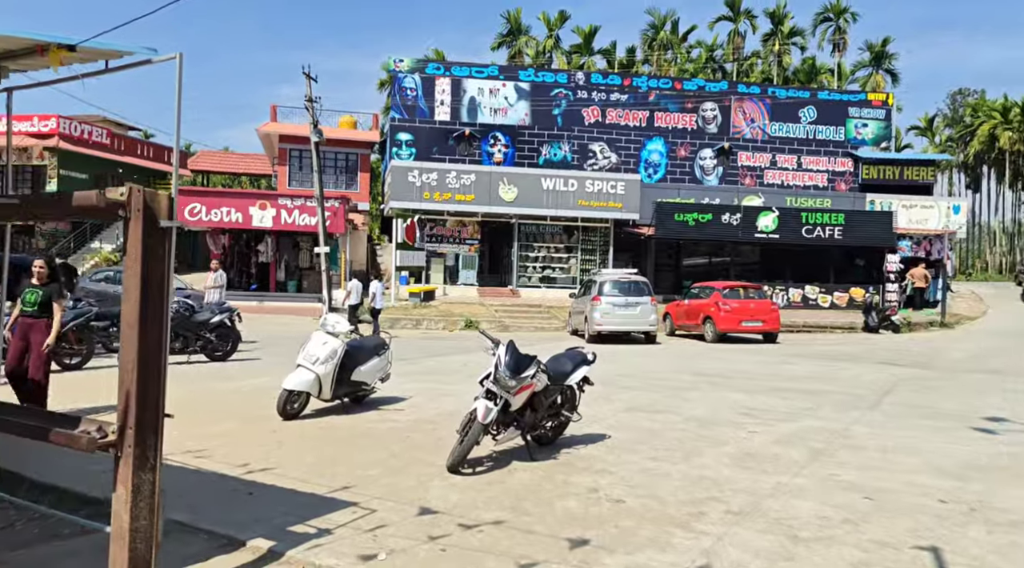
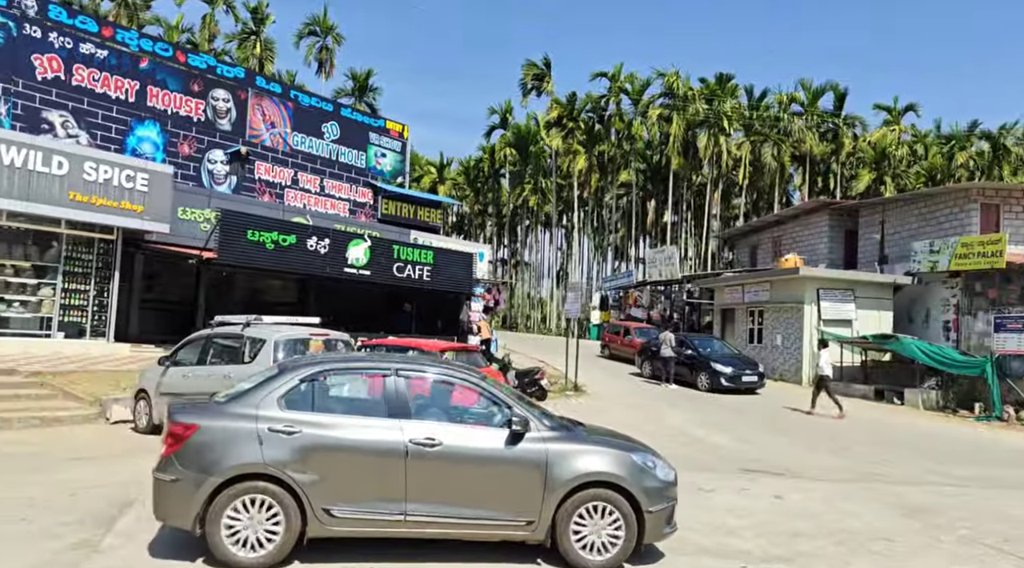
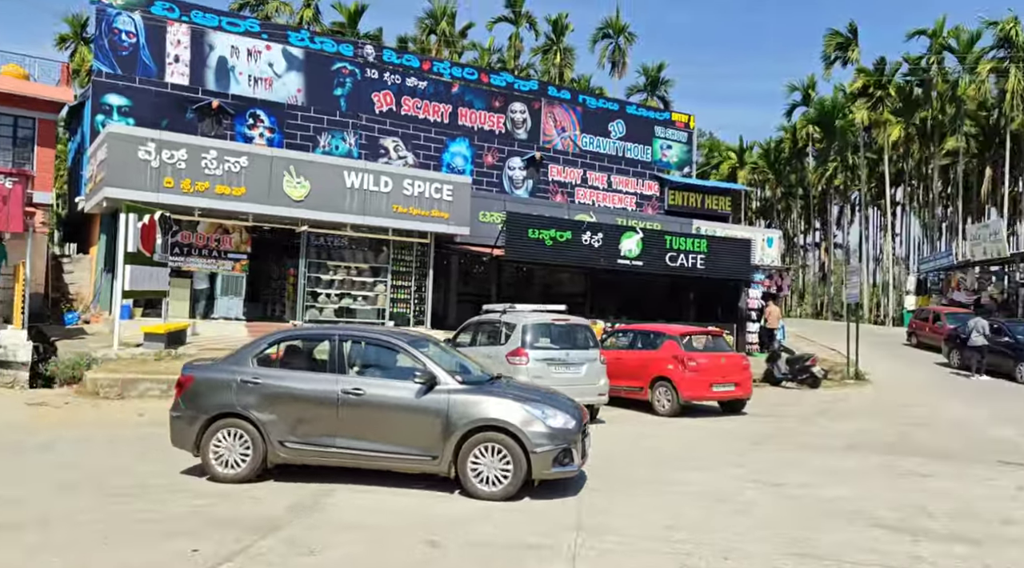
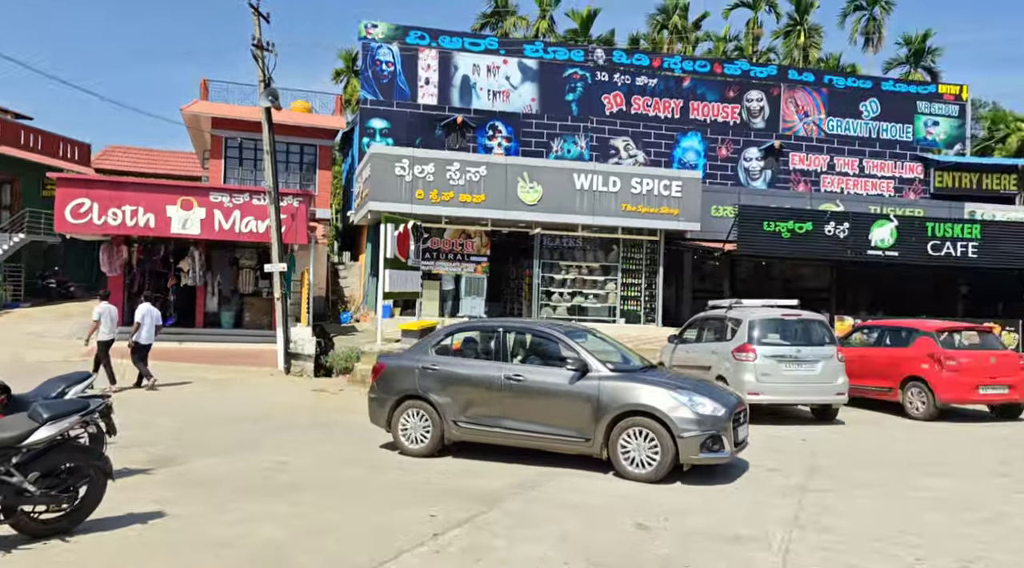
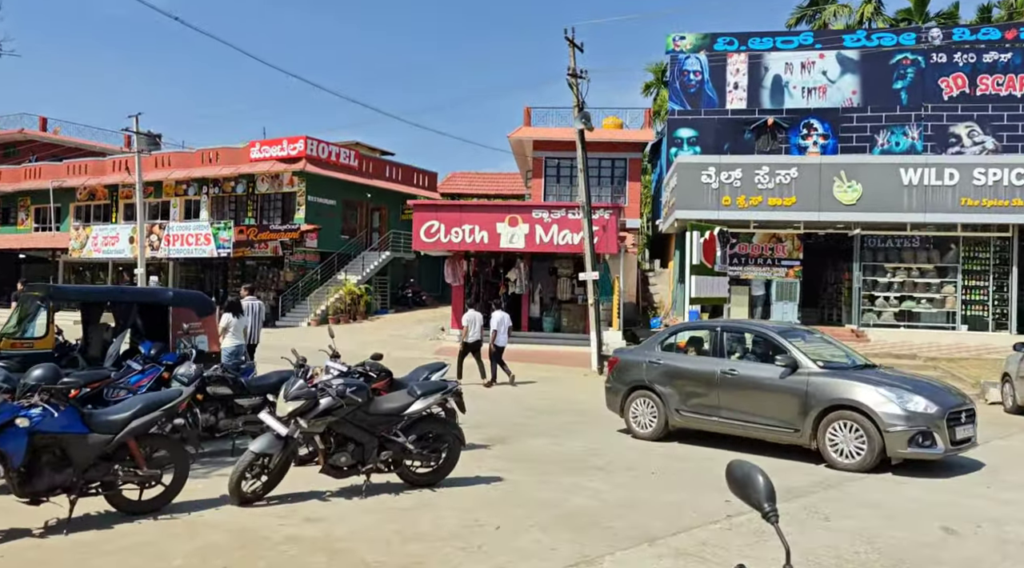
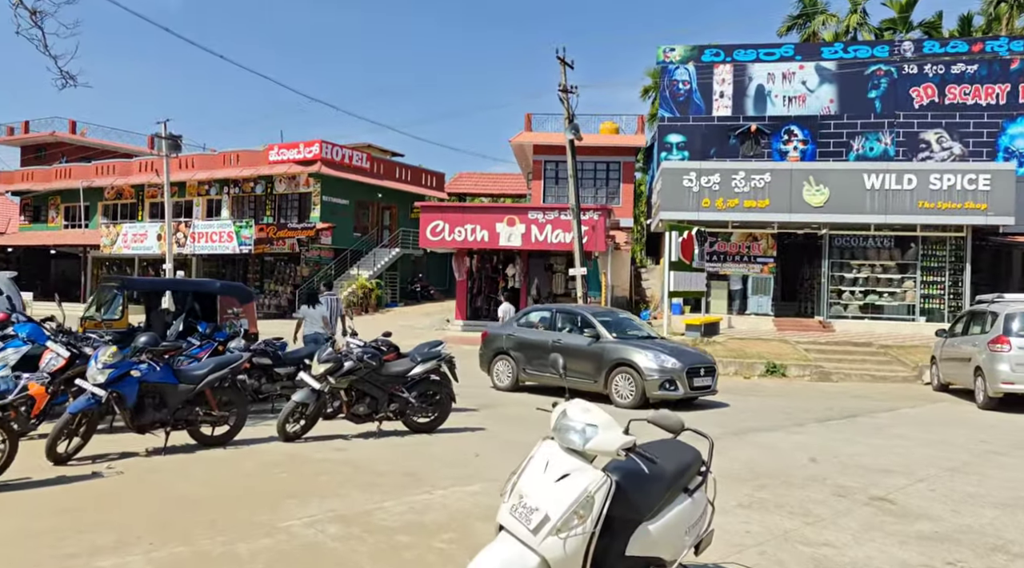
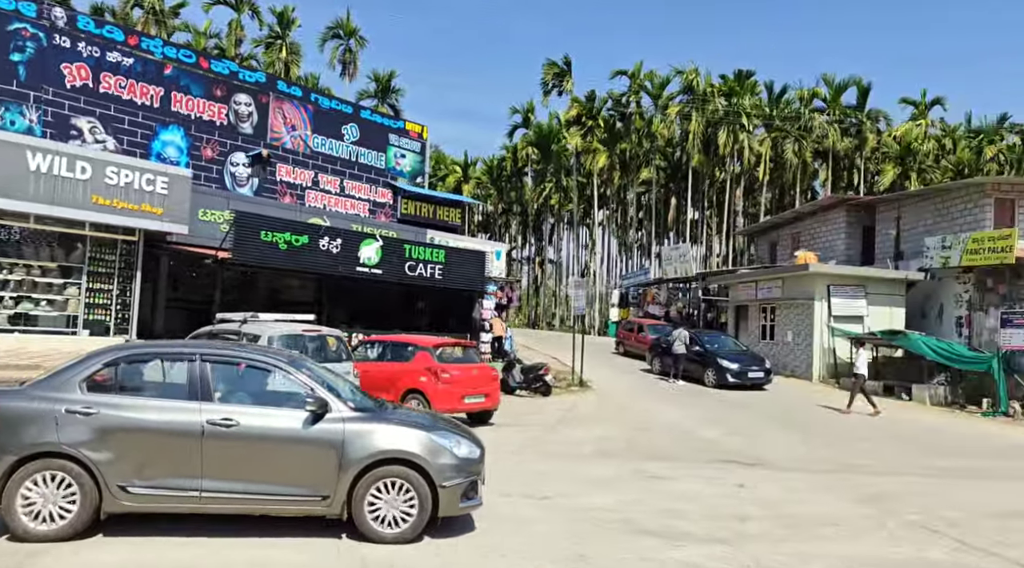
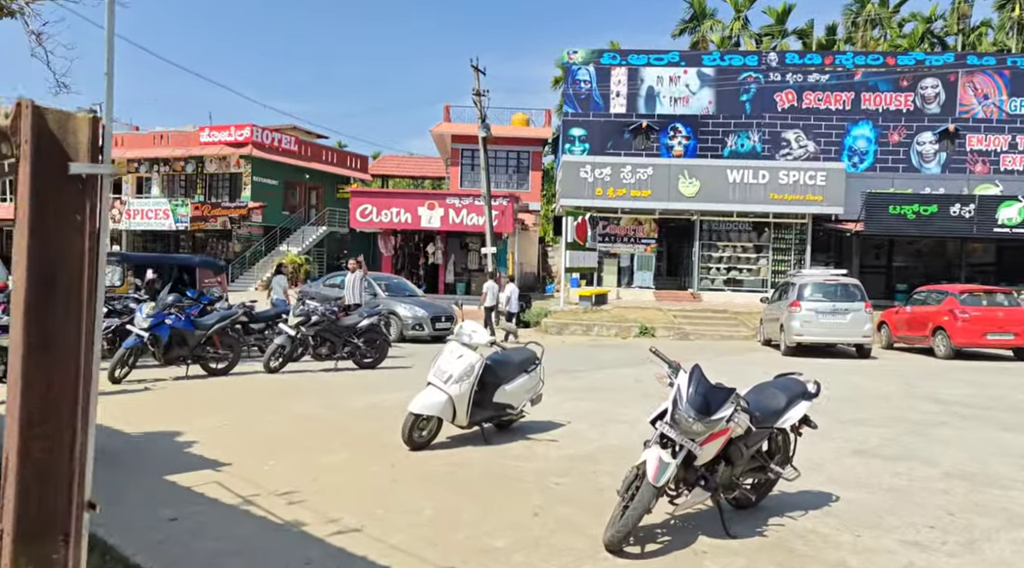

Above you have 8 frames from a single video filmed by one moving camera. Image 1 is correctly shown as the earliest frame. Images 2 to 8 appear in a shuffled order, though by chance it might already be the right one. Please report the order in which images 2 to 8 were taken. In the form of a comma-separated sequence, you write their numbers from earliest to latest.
8, 6, 5, 4, 3, 7, 2
